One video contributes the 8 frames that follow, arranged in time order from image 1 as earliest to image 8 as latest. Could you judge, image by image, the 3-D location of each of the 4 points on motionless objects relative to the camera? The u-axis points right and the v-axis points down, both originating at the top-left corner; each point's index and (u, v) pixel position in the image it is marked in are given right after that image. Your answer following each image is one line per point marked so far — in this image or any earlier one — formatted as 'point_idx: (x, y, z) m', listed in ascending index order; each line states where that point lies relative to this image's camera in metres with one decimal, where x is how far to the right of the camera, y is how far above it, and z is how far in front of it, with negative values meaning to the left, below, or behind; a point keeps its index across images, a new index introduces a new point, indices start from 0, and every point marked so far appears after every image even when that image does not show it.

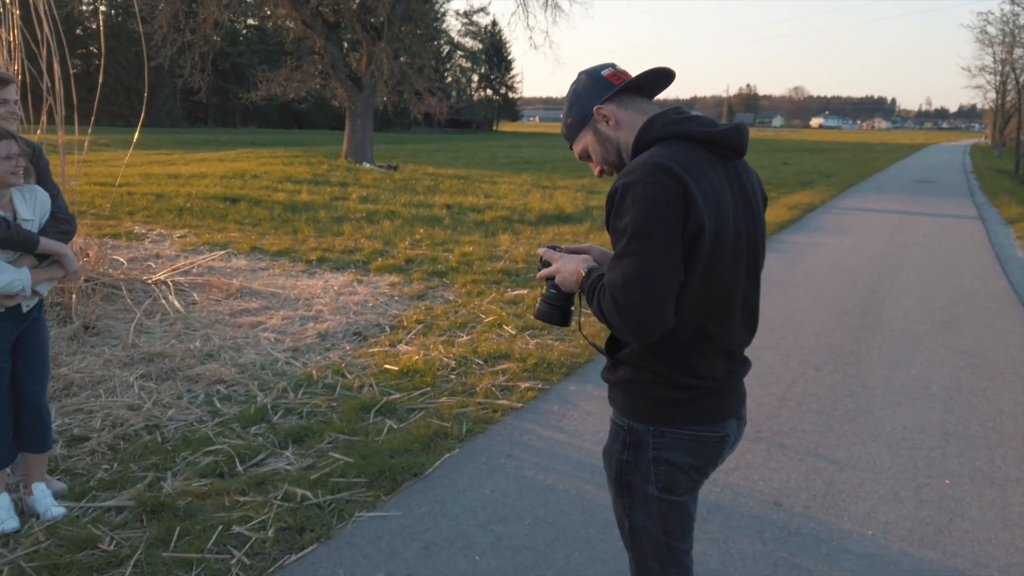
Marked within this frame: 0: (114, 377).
0: (-2.5, -0.6, +5.0) m
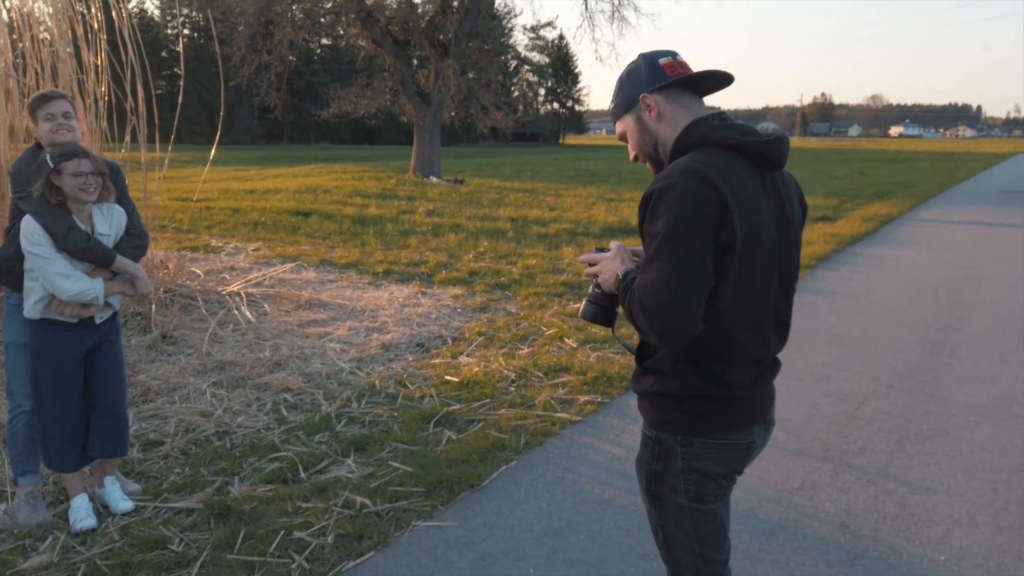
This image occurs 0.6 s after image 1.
0: (-2.2, -0.6, +5.2) m
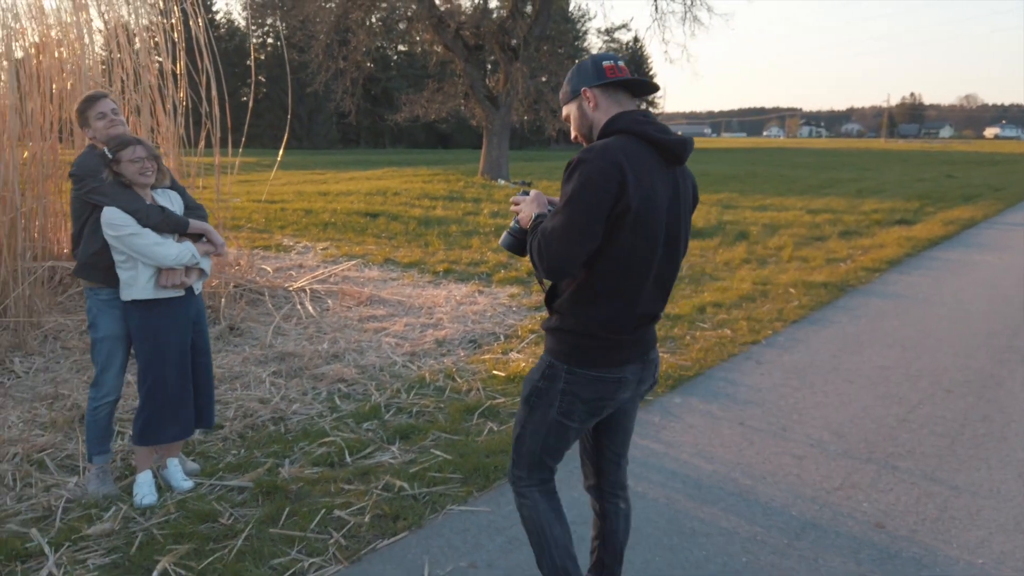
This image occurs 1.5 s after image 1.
0: (-1.8, -0.6, +5.5) m
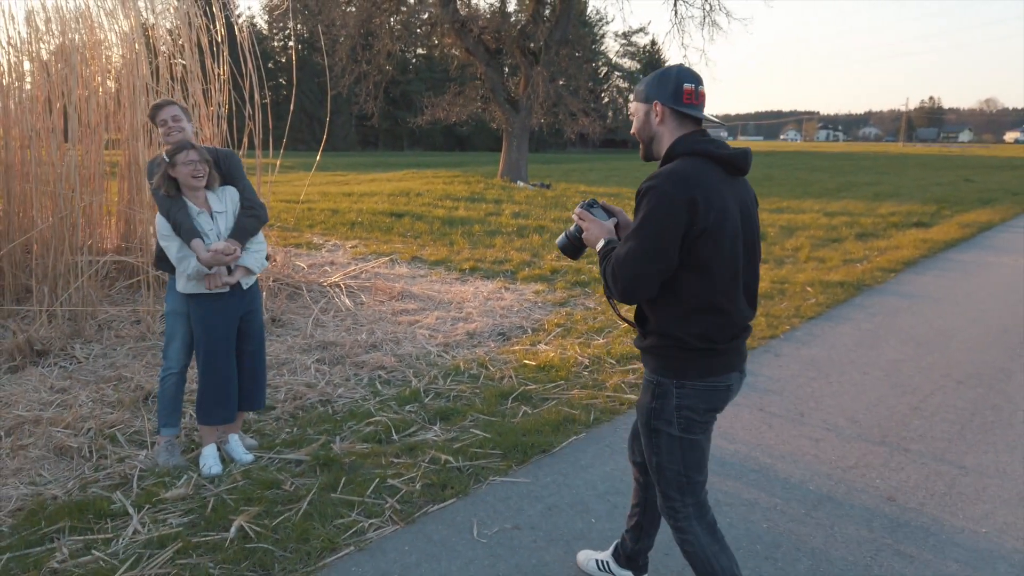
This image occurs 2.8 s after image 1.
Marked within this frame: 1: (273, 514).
0: (-1.6, -0.5, +5.8) m
1: (-1.1, -1.0, +3.5) m
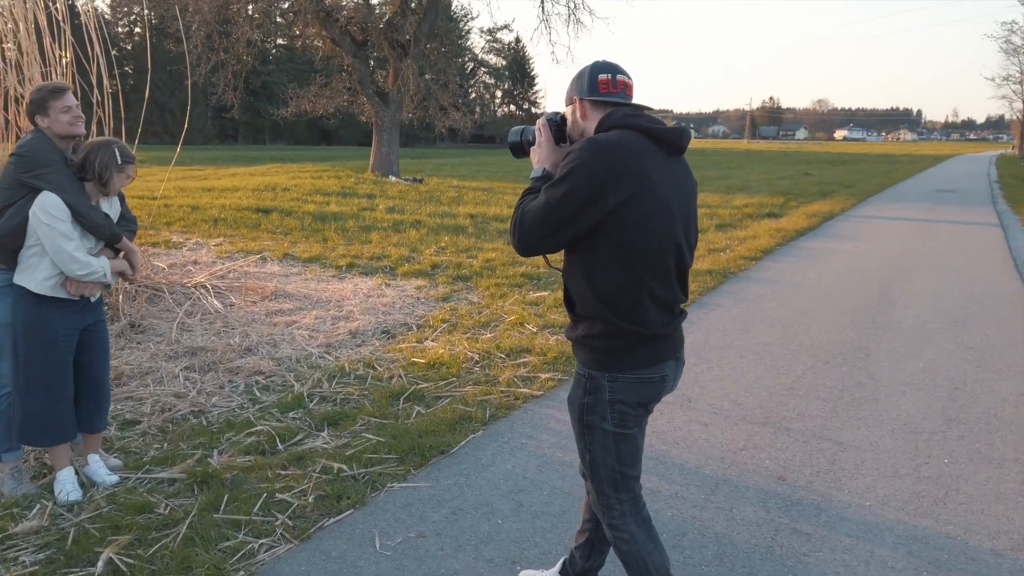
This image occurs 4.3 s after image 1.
0: (-2.4, -0.5, +5.3) m
1: (-1.5, -1.0, +3.1) m
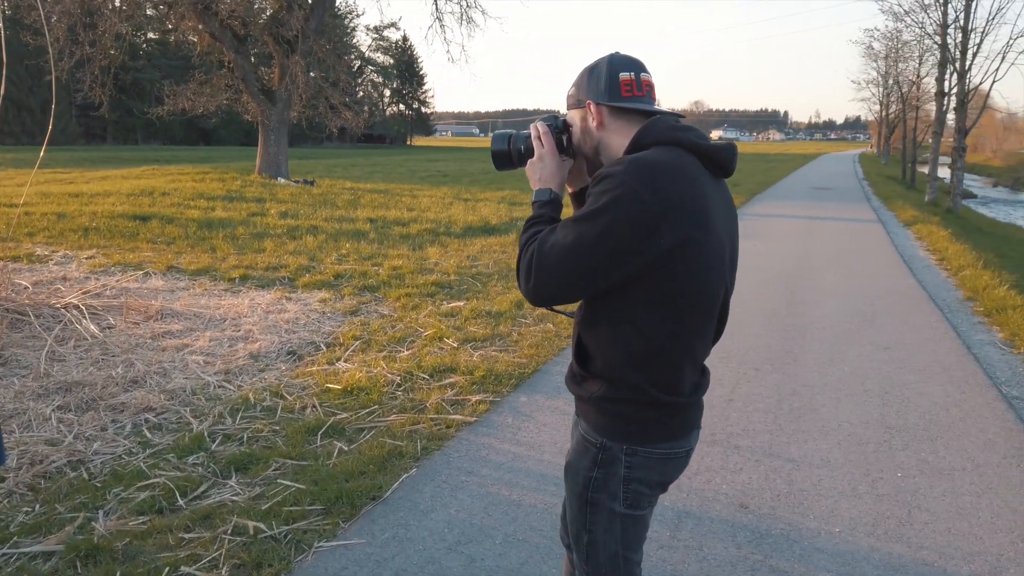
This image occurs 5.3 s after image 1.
0: (-2.8, -0.7, +4.6) m
1: (-1.6, -1.2, +2.5) m
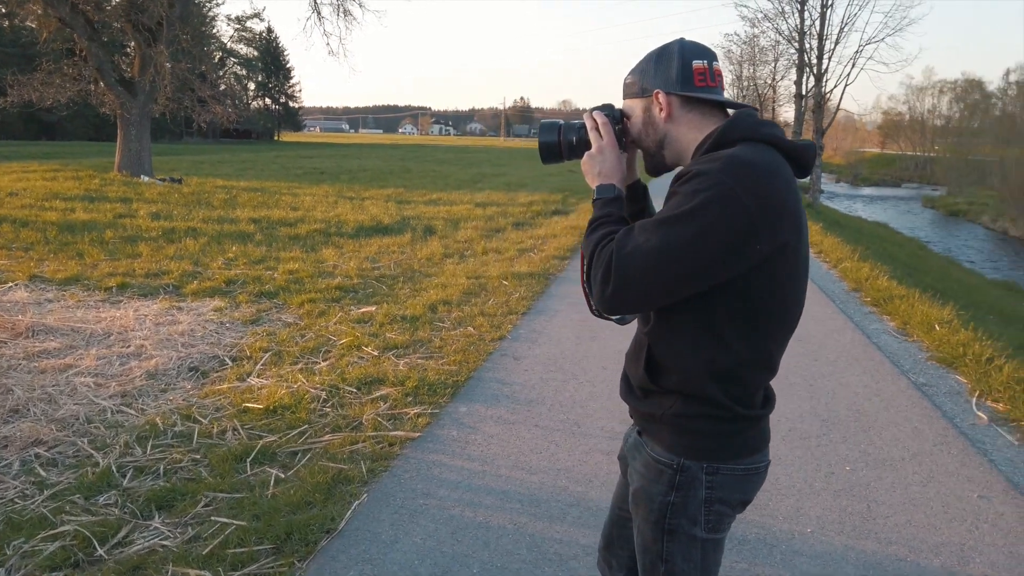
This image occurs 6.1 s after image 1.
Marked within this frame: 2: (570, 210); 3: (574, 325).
0: (-3.1, -0.8, +3.9) m
1: (-1.6, -1.2, +2.1) m
2: (+1.3, +1.6, +16.4) m
3: (+0.5, -0.3, +6.7) m
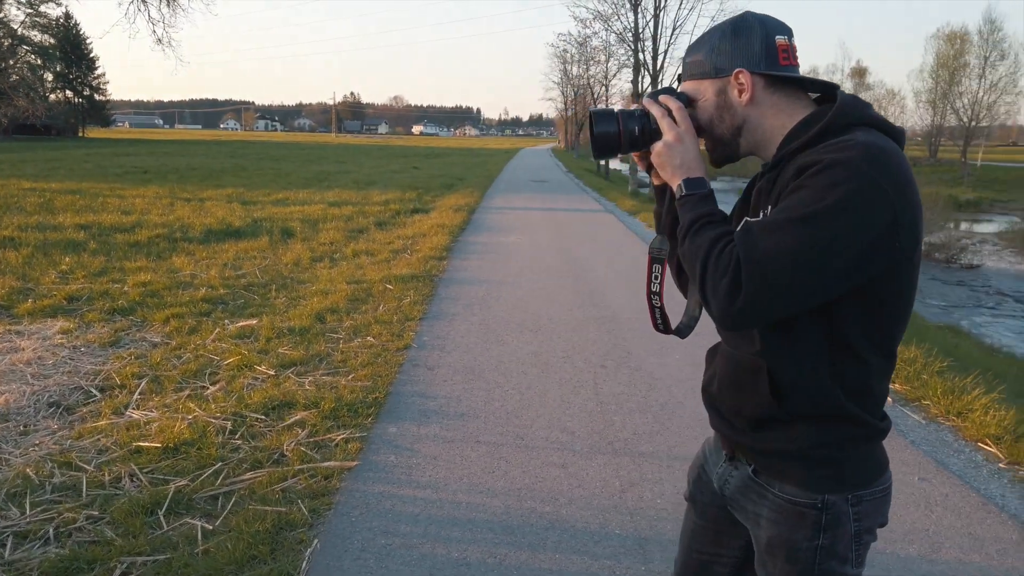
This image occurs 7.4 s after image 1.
0: (-3.3, -1.0, +3.0) m
1: (-1.3, -1.3, +1.5) m
2: (-1.6, +1.7, +16.1) m
3: (-0.3, -0.4, +6.5) m
